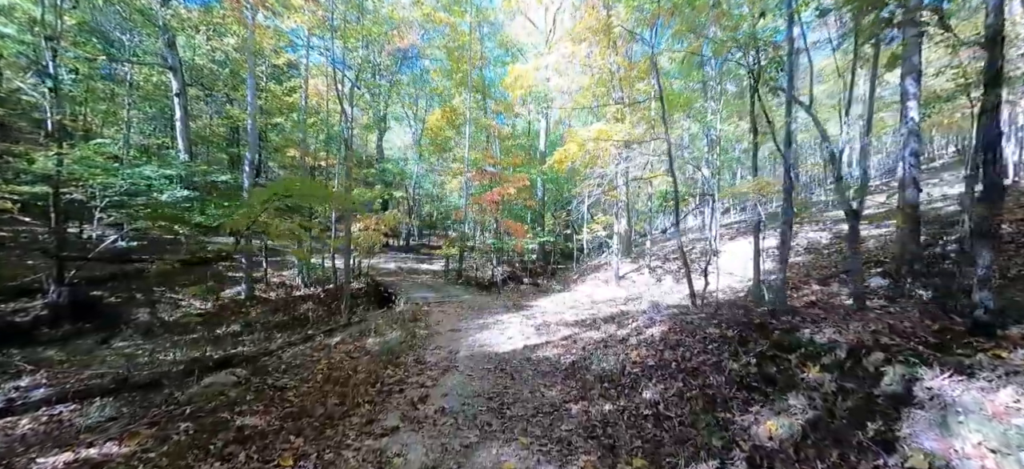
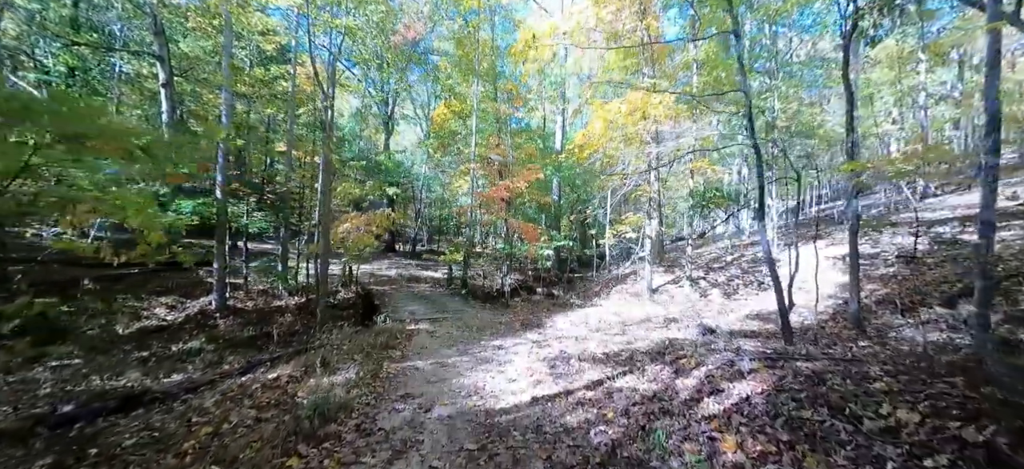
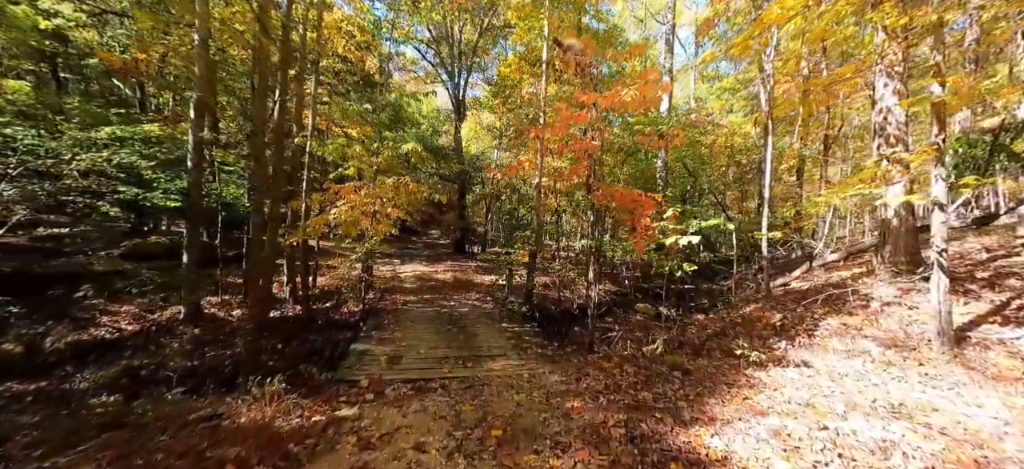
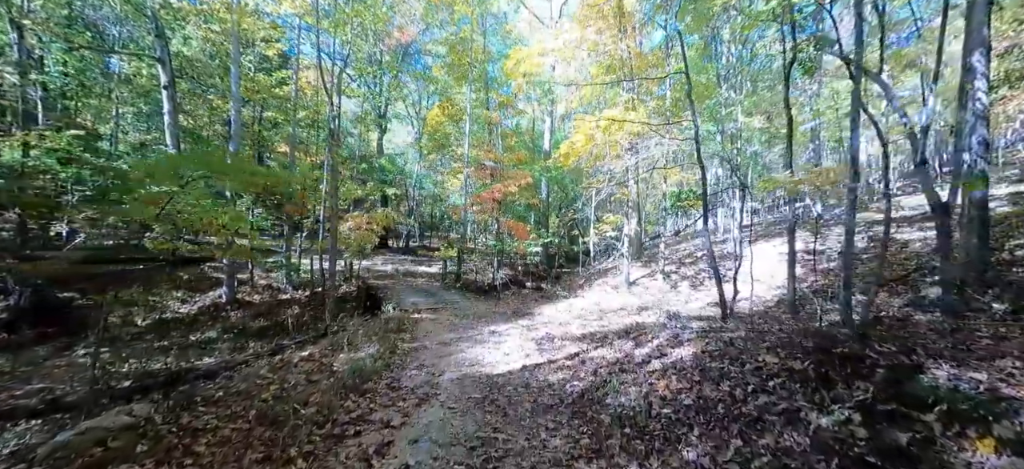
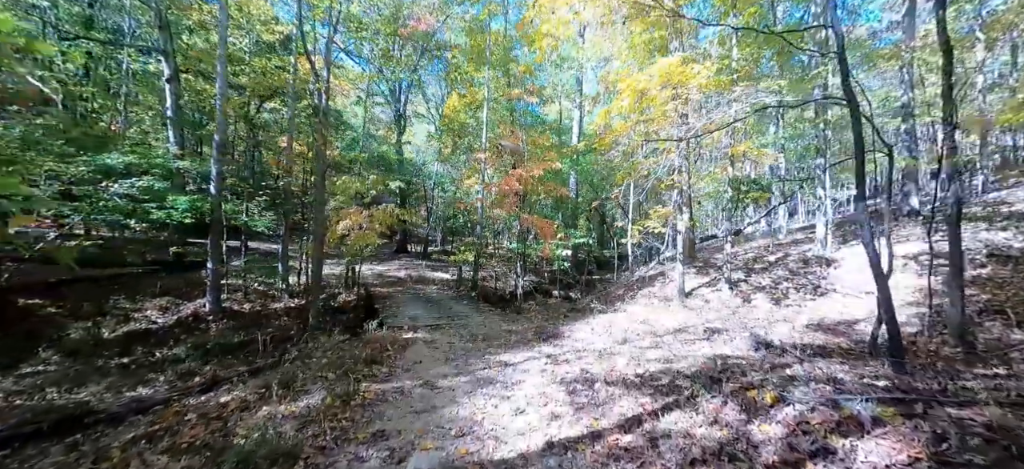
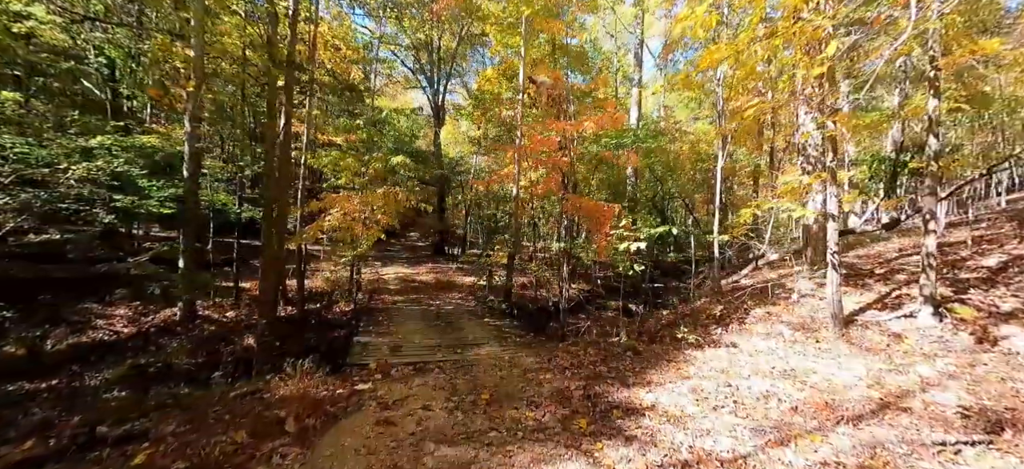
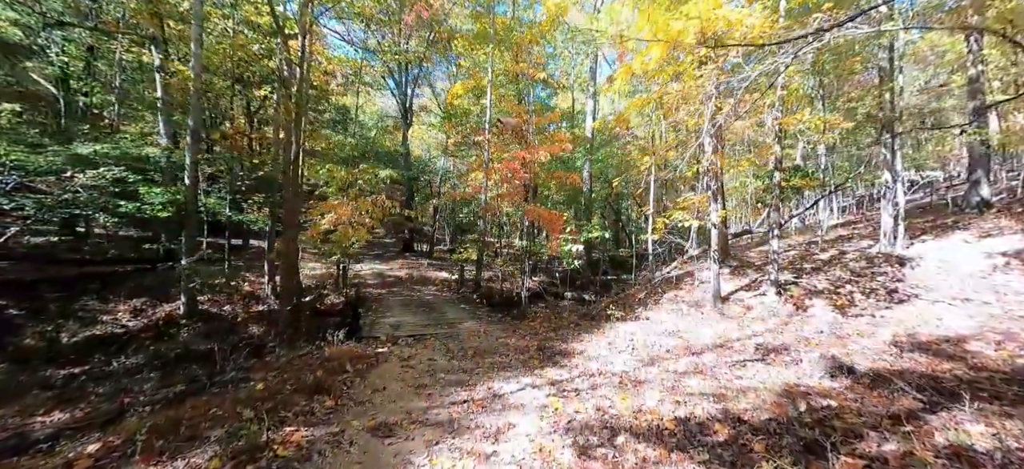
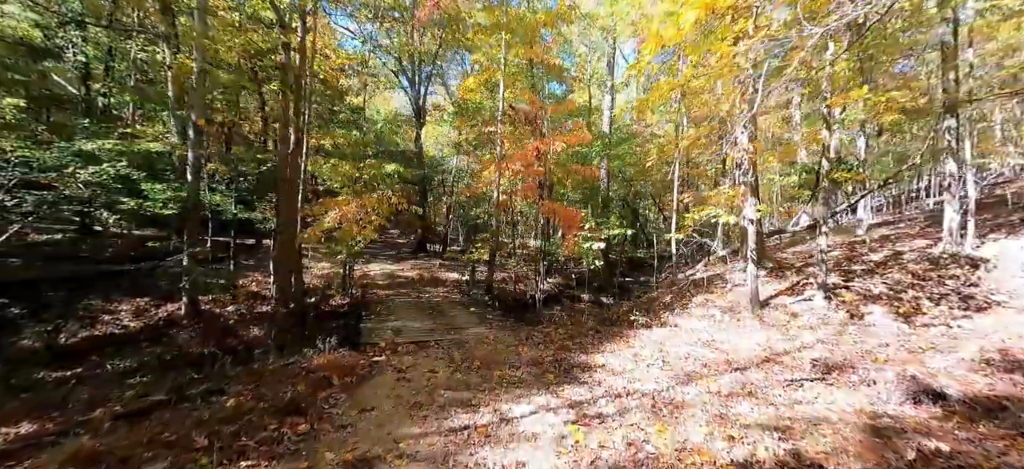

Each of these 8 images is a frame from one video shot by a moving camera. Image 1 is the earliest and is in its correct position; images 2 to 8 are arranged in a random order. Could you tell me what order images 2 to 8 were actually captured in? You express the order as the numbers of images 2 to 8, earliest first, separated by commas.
4, 2, 5, 7, 8, 6, 3
